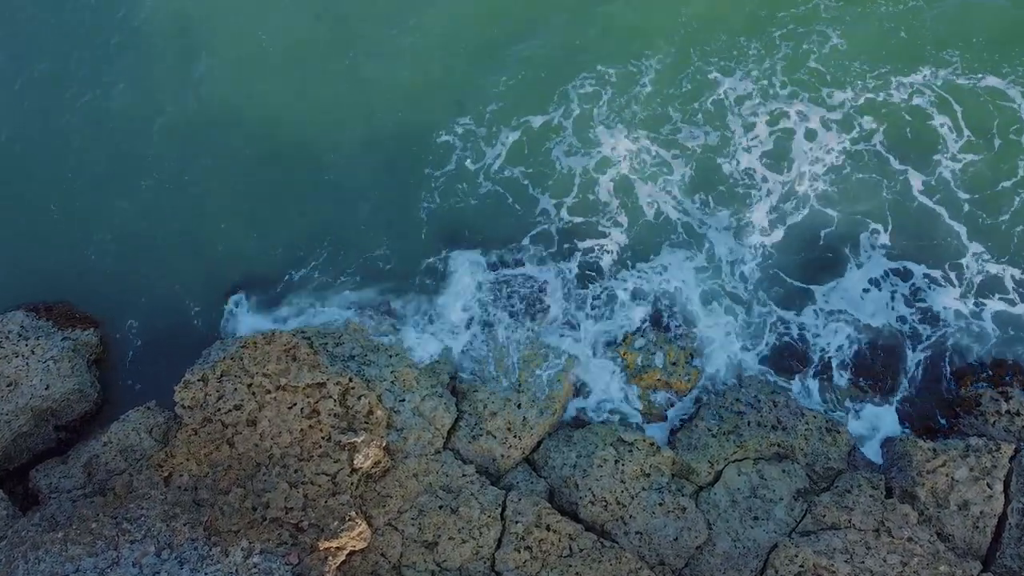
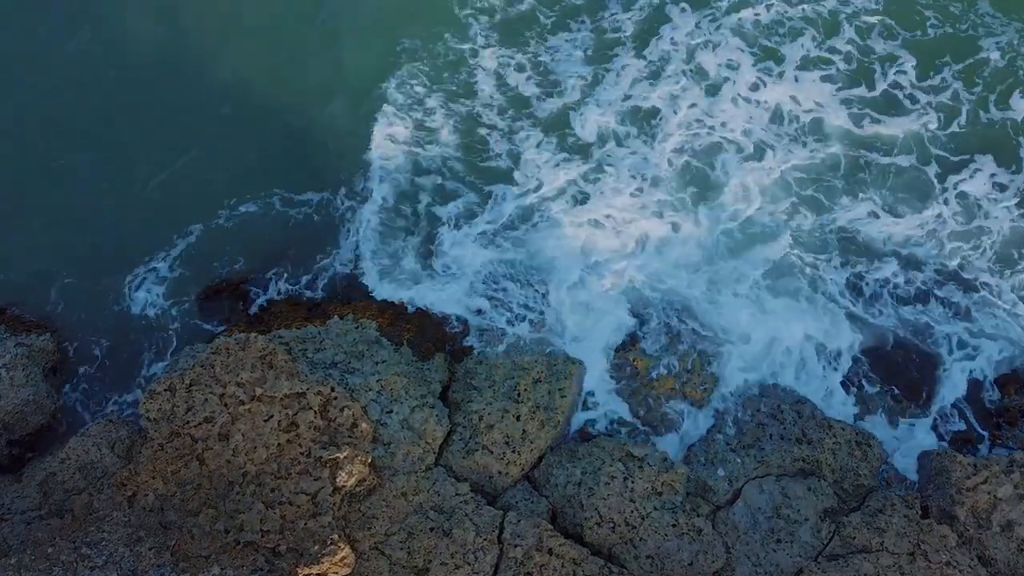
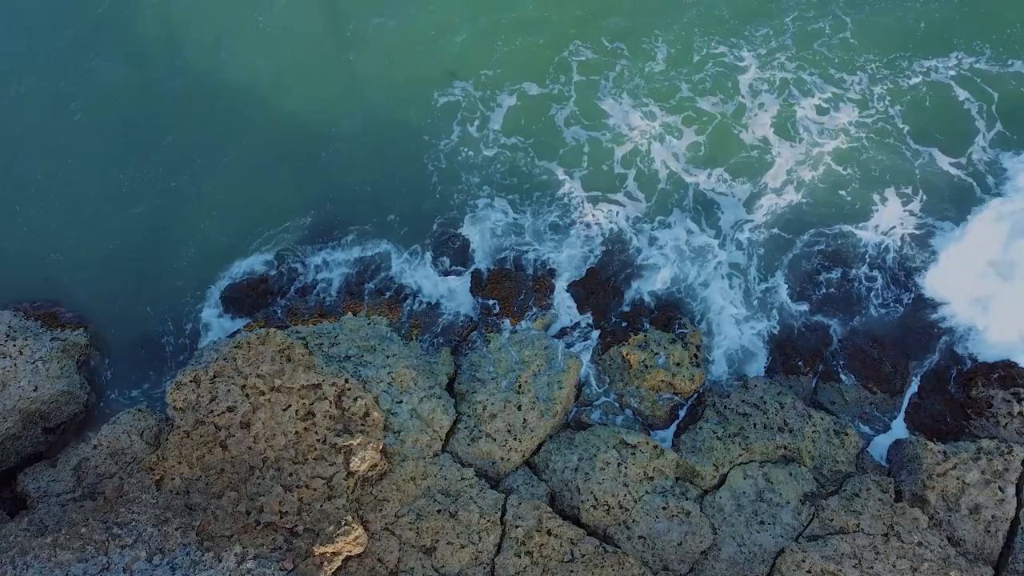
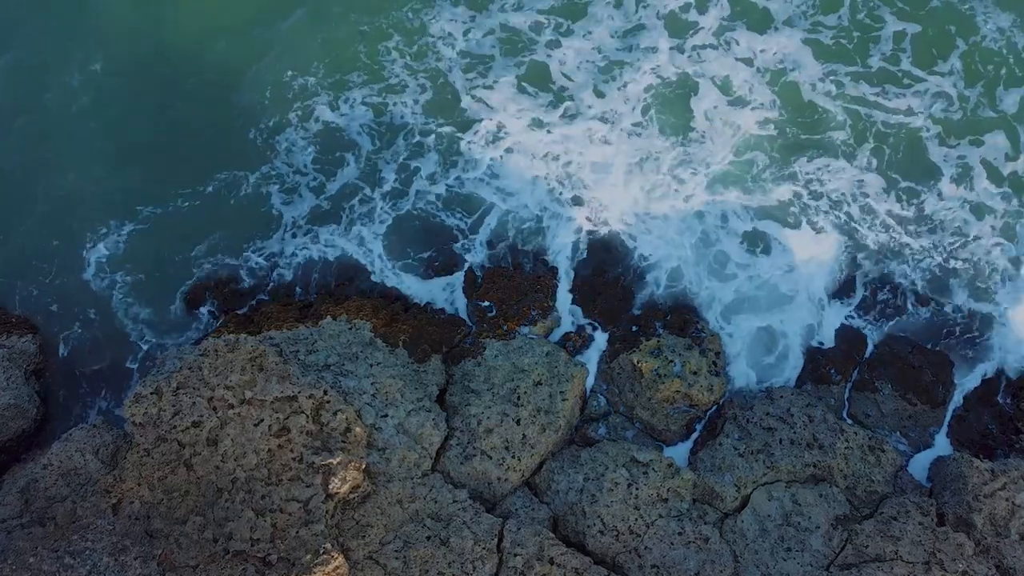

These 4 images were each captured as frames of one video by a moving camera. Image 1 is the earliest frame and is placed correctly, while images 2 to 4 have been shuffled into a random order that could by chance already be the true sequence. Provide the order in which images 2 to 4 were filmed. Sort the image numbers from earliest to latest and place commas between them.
3, 2, 4
